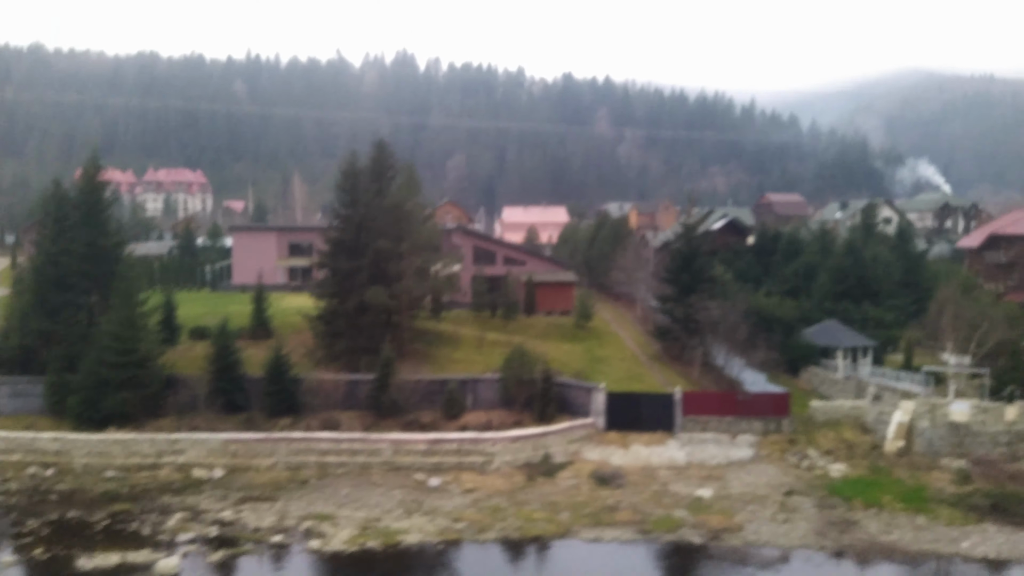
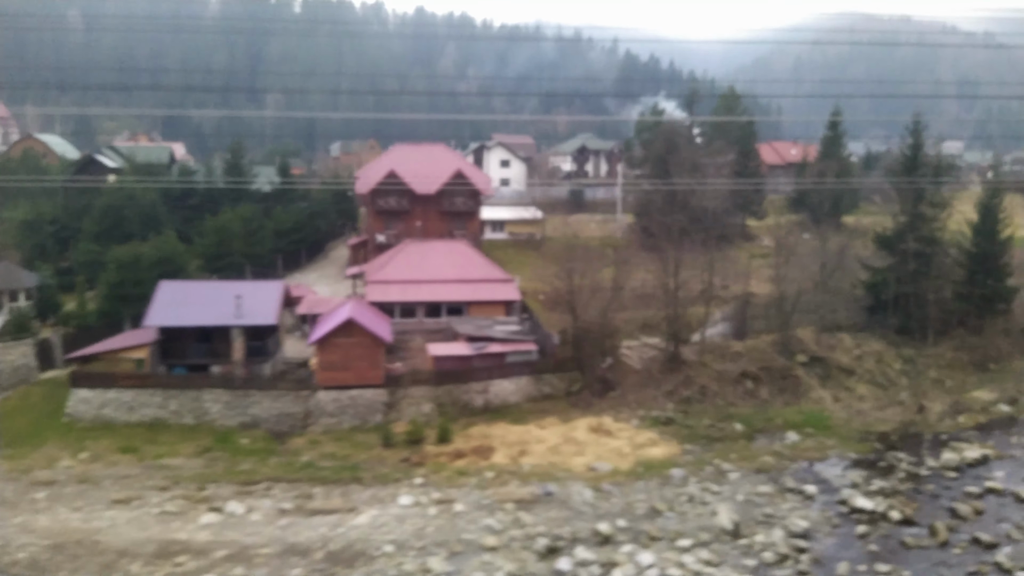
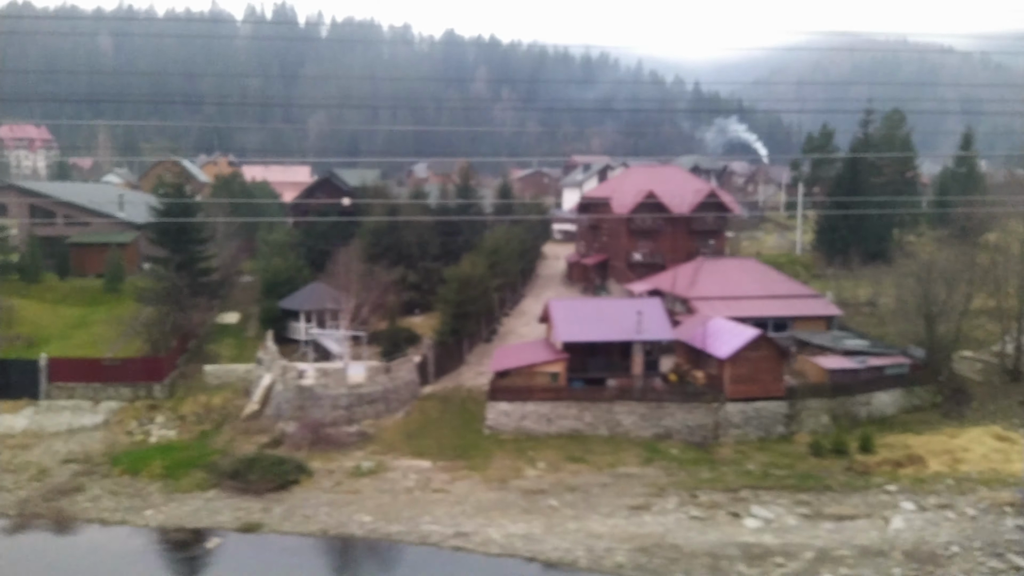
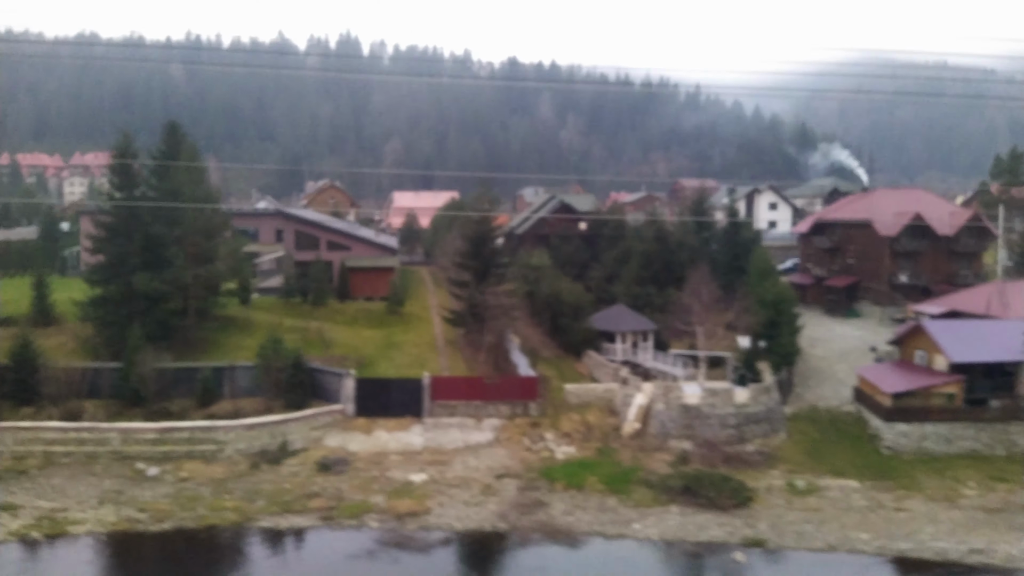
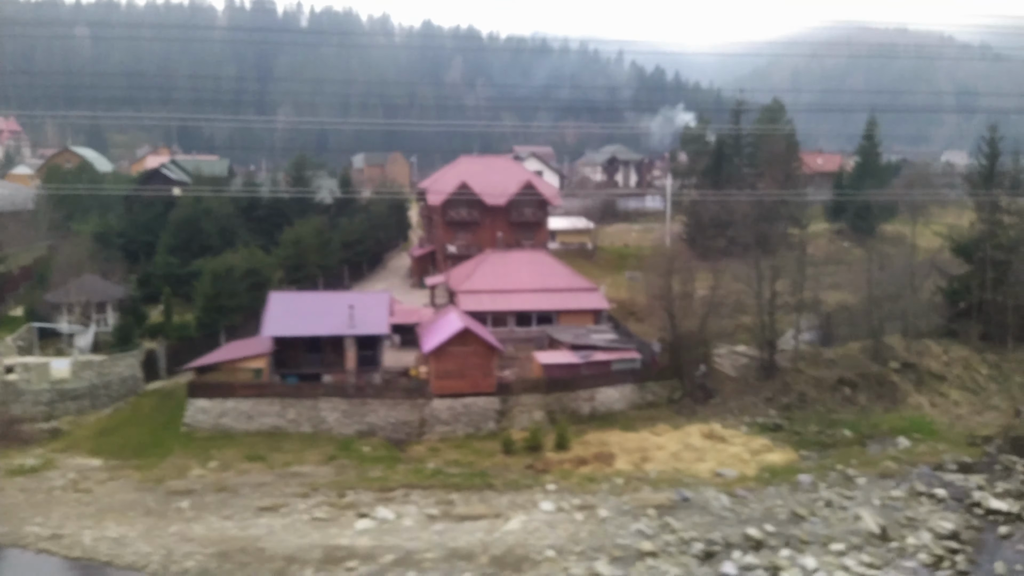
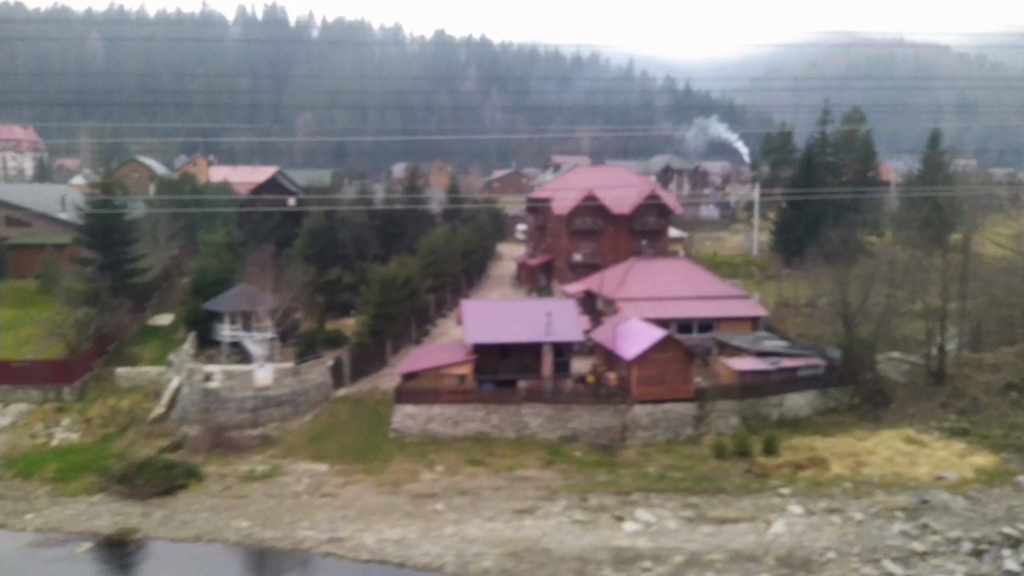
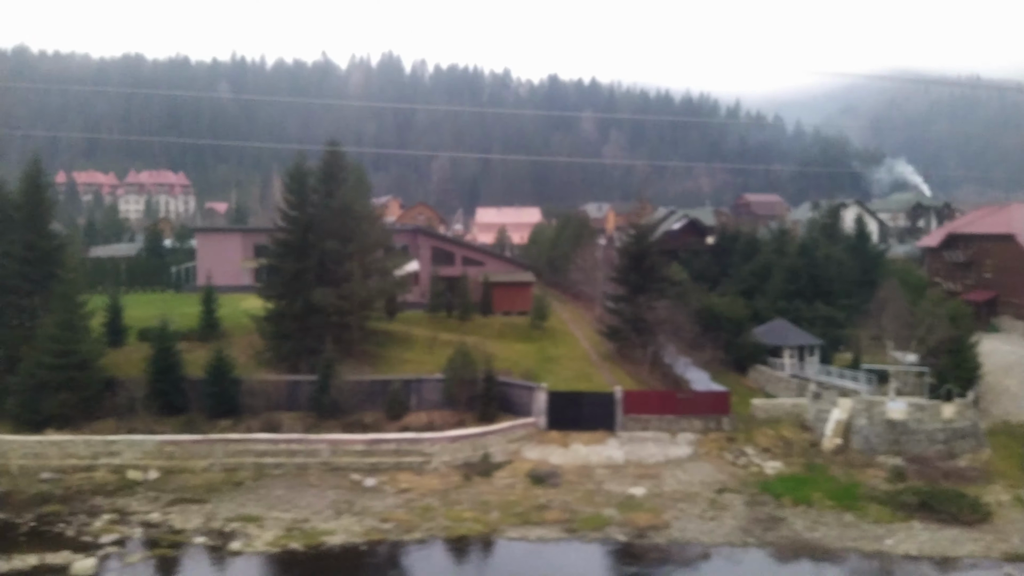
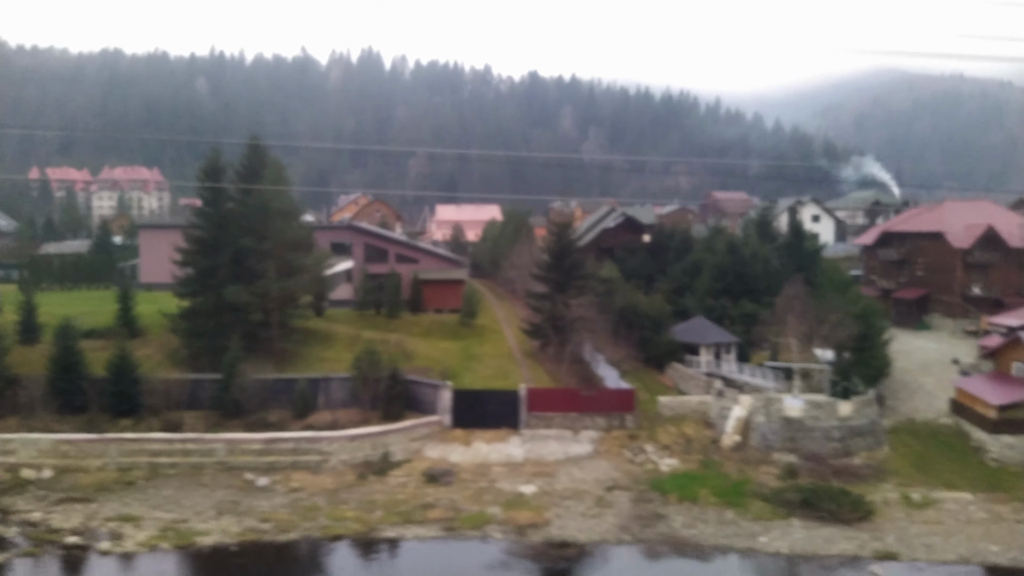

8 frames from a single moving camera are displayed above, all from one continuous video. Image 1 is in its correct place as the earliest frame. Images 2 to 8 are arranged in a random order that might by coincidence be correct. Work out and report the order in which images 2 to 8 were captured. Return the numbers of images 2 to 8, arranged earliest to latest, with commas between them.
7, 8, 4, 3, 6, 5, 2
